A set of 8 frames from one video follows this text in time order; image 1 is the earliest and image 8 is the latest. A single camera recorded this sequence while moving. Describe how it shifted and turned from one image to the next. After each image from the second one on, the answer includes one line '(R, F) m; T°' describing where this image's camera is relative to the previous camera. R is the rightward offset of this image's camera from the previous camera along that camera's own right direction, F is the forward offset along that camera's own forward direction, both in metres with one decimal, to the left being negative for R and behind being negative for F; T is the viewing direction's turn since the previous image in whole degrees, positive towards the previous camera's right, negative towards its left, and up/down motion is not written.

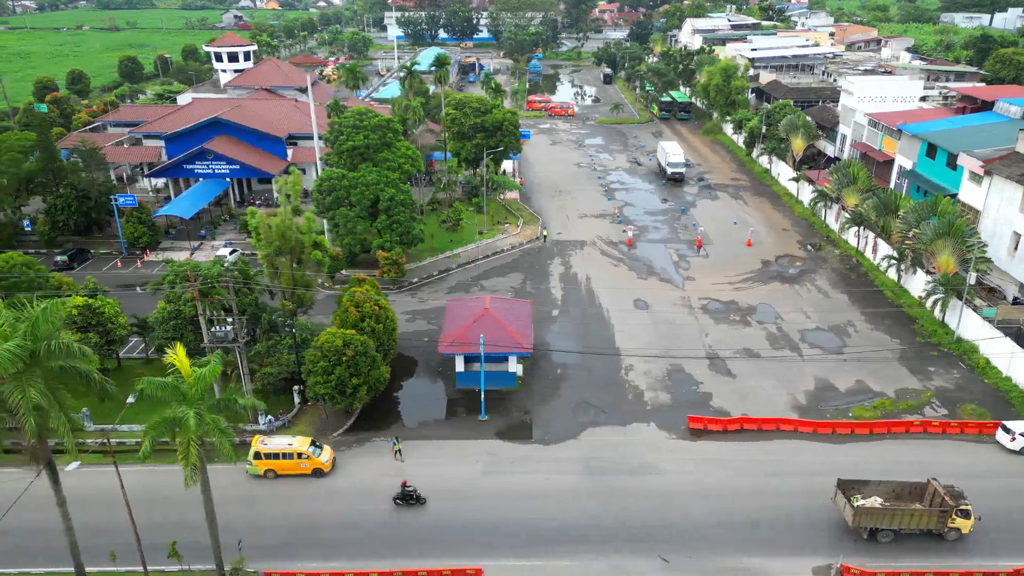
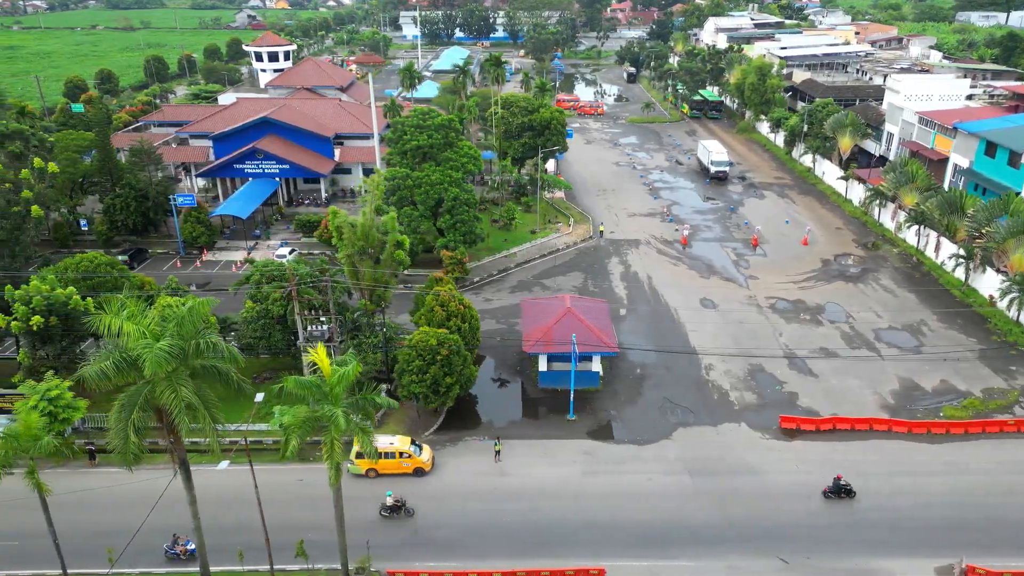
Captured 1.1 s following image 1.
(-2.0, 0.0) m; 0°
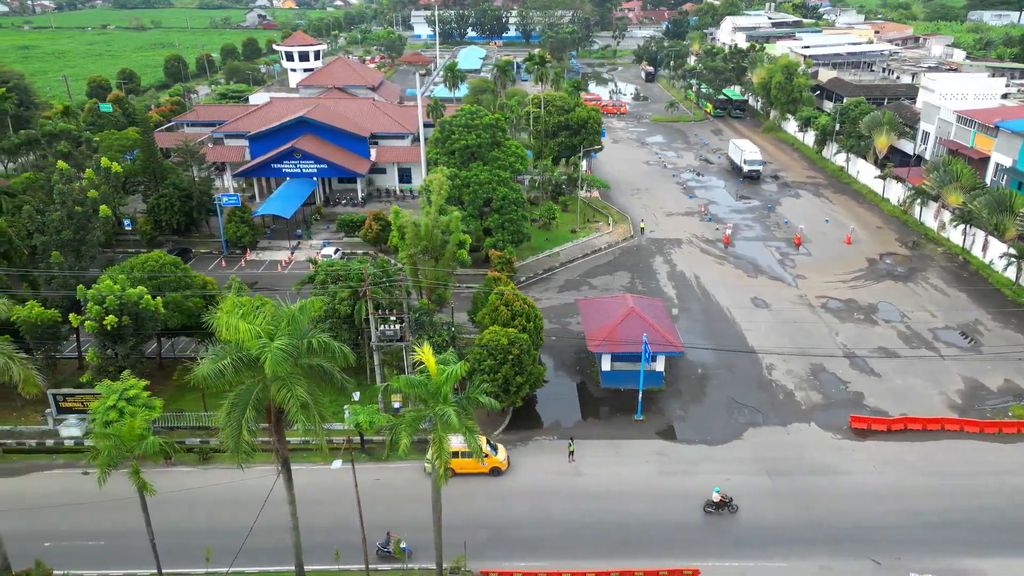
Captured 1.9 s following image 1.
(-1.5, 0.0) m; 0°
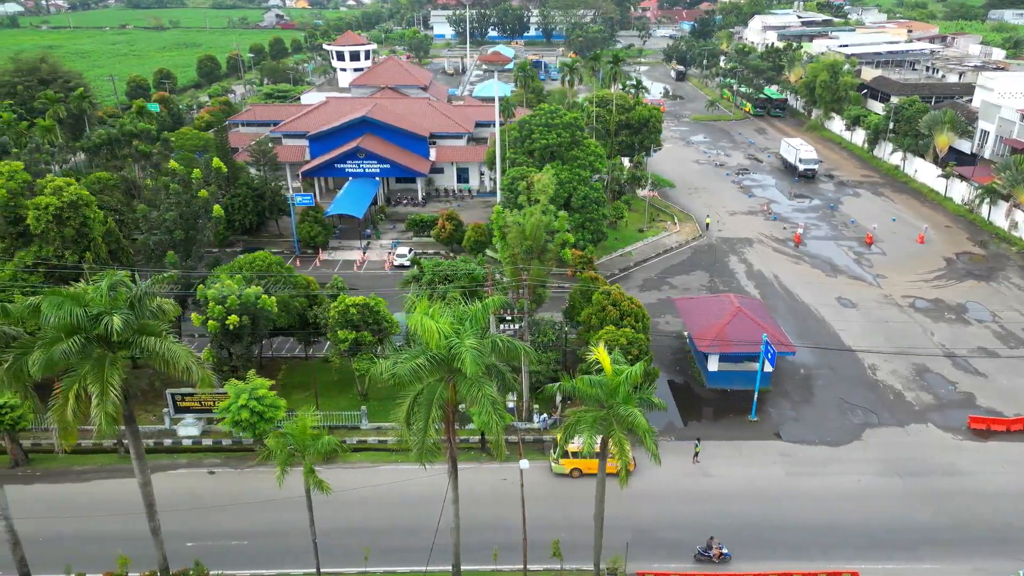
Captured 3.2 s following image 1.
(-2.5, +0.1) m; 0°
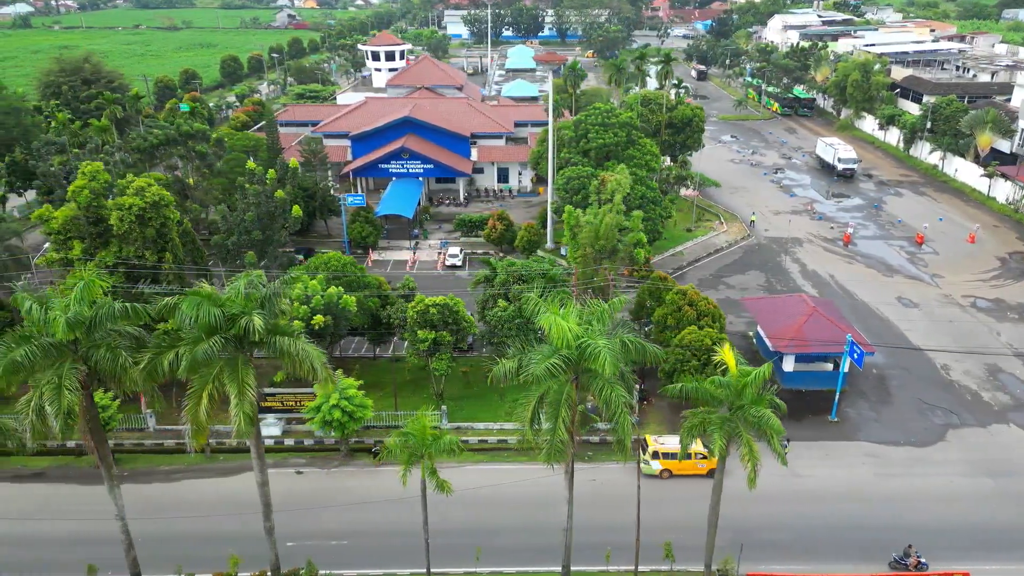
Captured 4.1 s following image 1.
(-1.8, 0.0) m; 0°
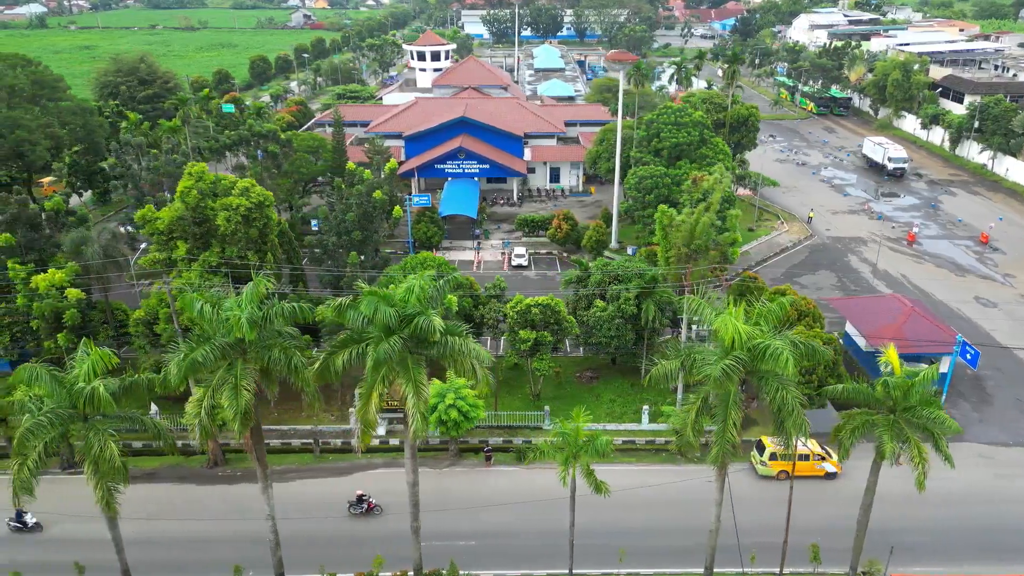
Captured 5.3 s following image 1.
(-2.3, 0.0) m; 0°
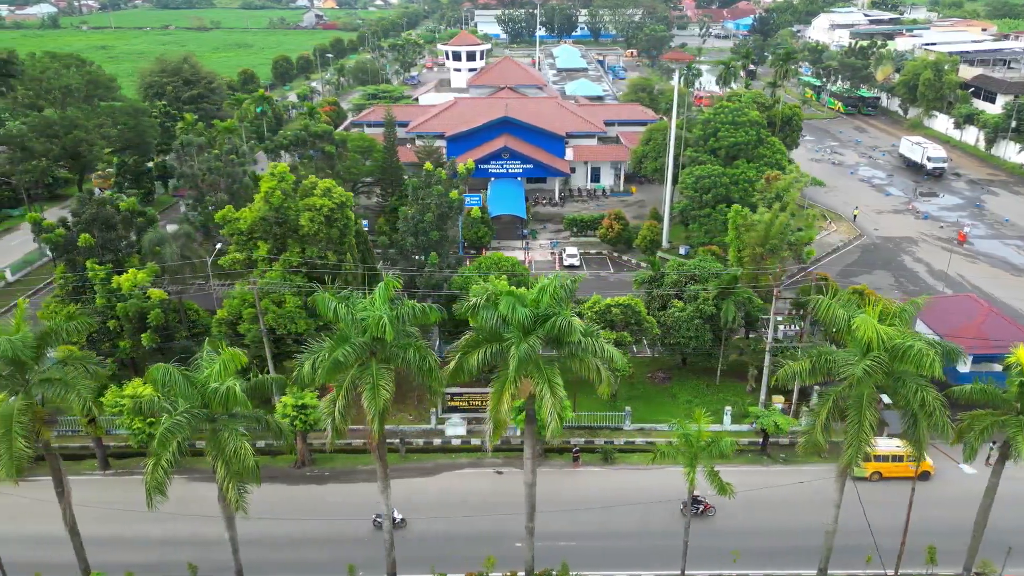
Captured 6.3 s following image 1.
(-1.8, 0.0) m; 0°
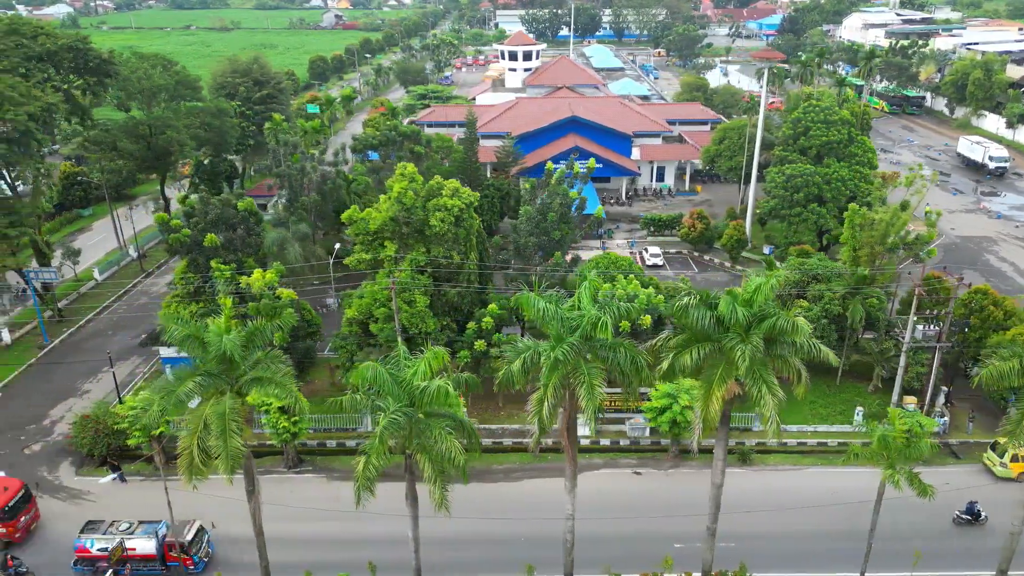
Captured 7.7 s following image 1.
(-2.8, +0.1) m; 0°
